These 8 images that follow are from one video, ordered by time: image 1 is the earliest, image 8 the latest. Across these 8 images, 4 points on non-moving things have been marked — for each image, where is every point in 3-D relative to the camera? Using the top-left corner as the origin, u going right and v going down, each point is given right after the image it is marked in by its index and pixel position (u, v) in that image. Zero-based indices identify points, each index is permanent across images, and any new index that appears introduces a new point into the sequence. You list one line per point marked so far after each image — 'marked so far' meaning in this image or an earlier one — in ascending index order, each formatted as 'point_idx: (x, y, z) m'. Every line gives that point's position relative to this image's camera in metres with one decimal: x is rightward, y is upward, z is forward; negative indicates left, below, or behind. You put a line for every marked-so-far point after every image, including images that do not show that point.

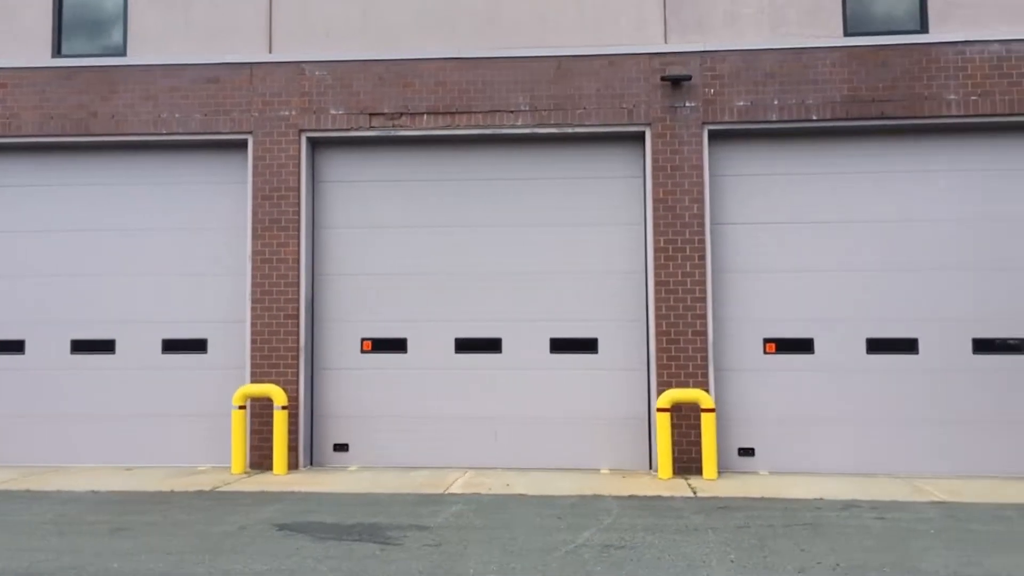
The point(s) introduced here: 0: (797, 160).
0: (+4.6, +2.1, +12.0) m
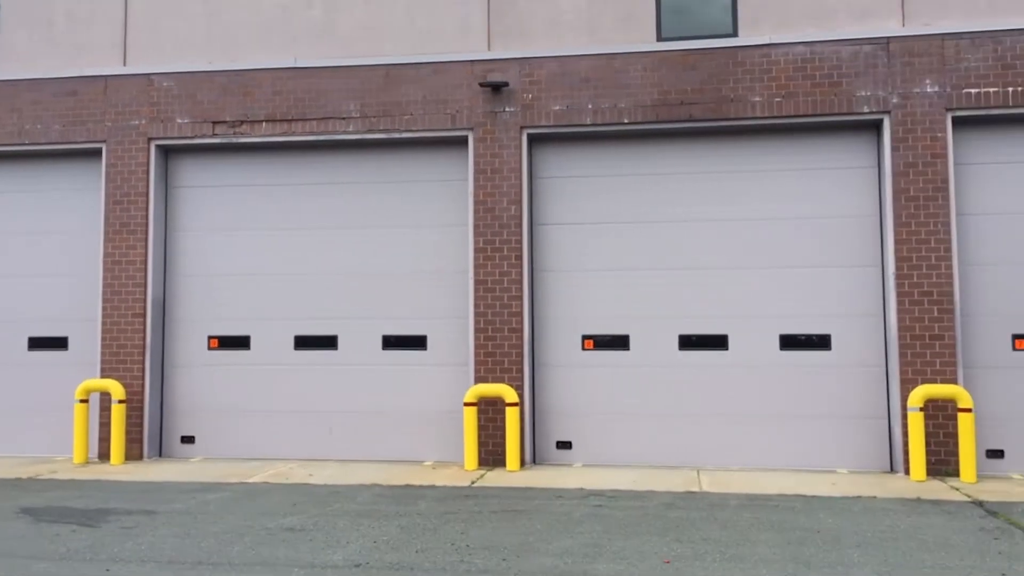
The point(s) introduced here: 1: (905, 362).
0: (+1.7, +2.1, +12.3) m
1: (+5.8, -1.1, +10.9) m
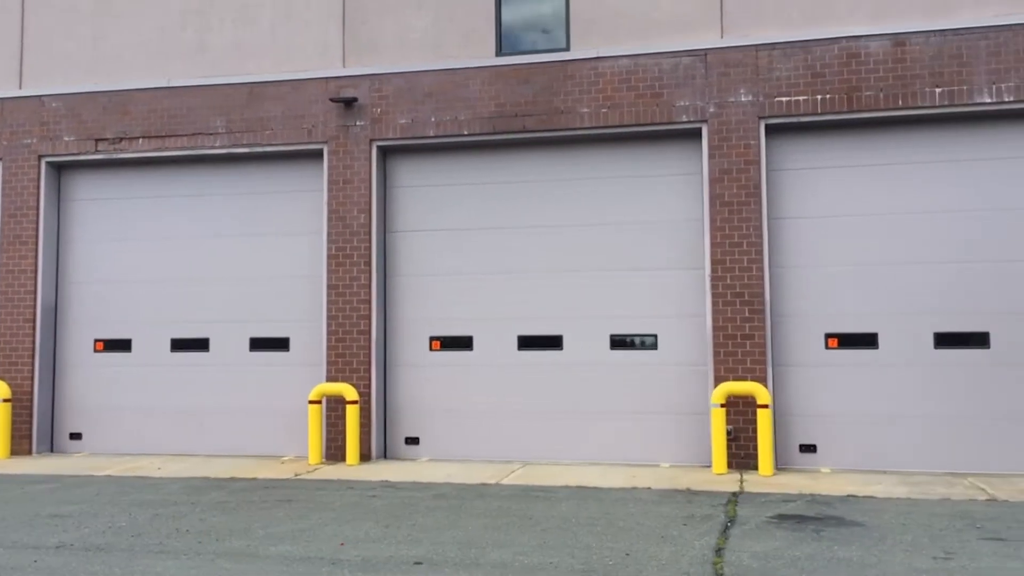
0: (-0.9, +2.1, +12.9) m
1: (+3.2, -1.1, +11.4) m
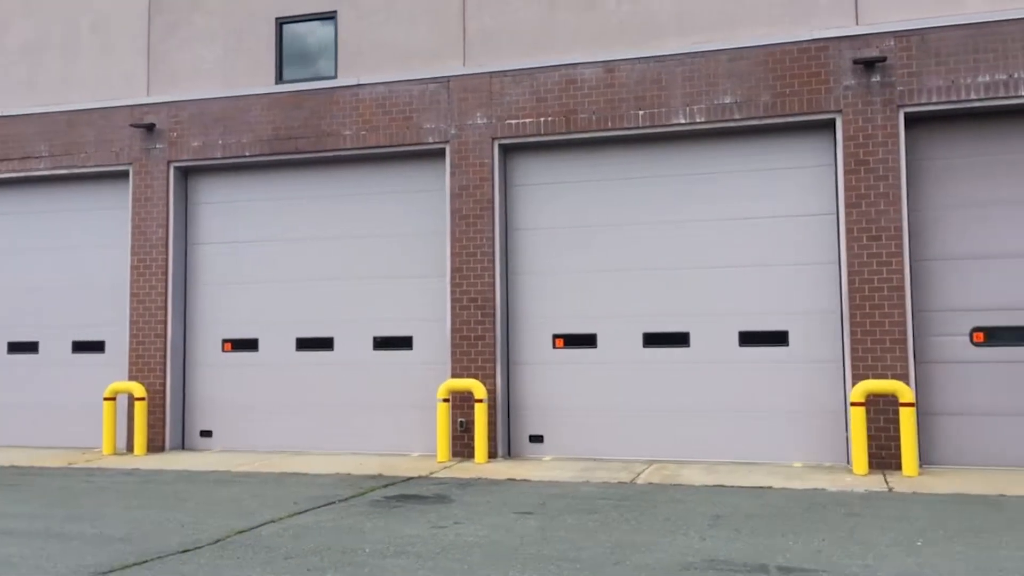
0: (-5.0, +1.9, +14.2) m
1: (-1.0, -1.2, +12.6) m
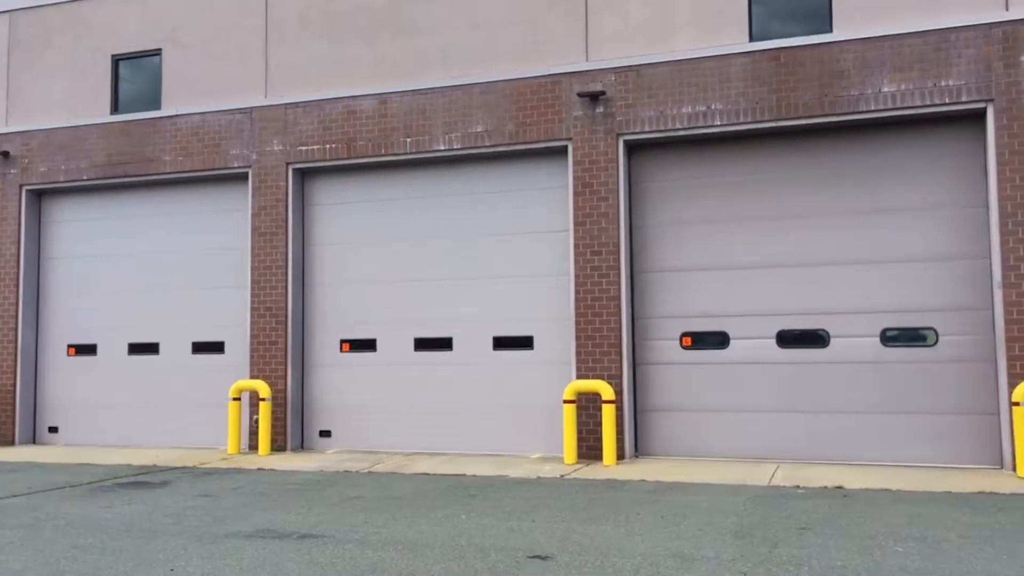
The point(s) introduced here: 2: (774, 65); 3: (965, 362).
0: (-9.0, +1.7, +15.8) m
1: (-4.9, -1.4, +14.0) m
2: (+4.1, +3.5, +11.7) m
3: (+6.7, -1.1, +11.0) m
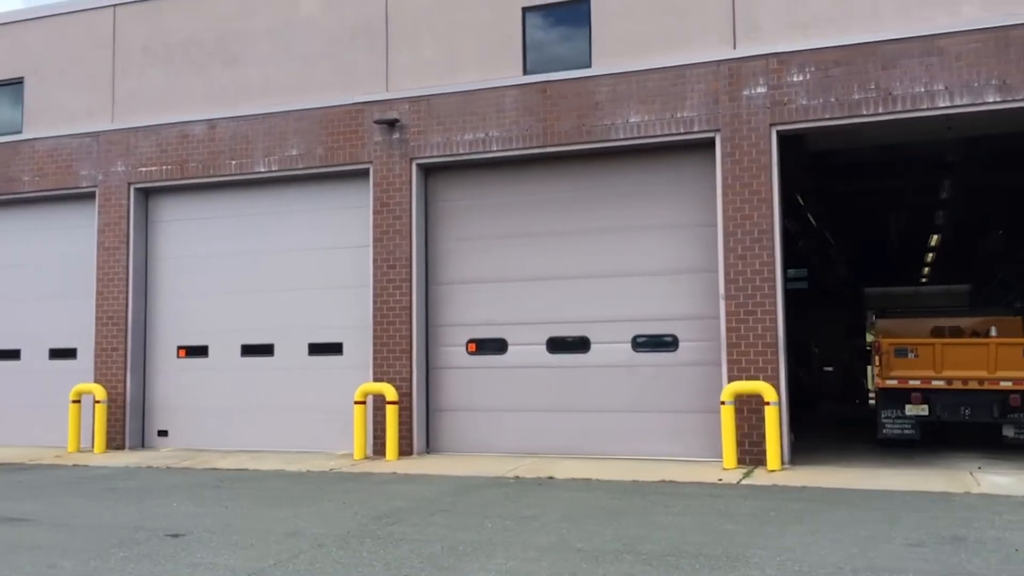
0: (-12.6, +1.5, +17.0) m
1: (-8.5, -1.7, +15.2) m
2: (+0.5, +3.3, +12.9) m
3: (+3.1, -1.3, +12.2) m
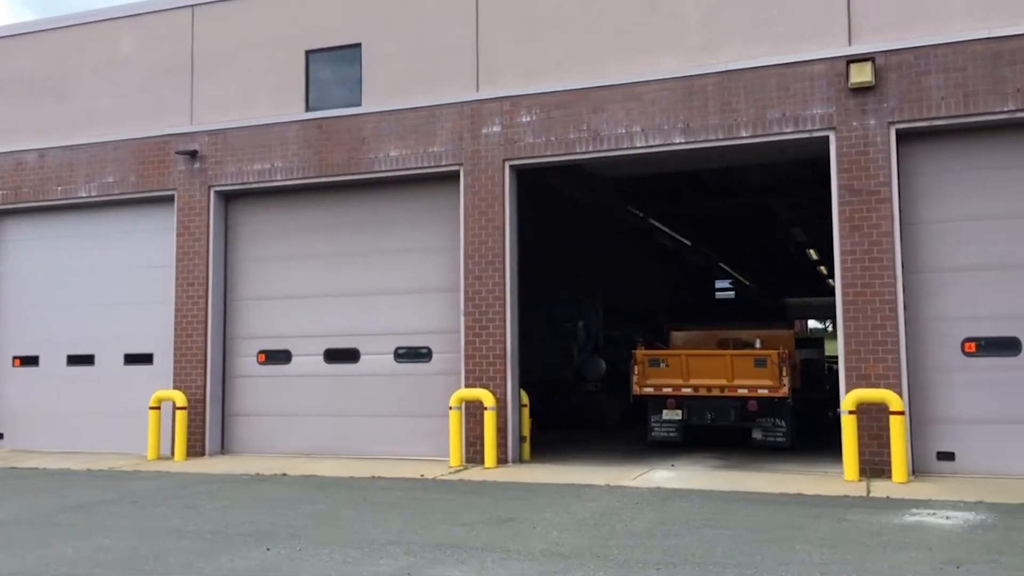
0: (-16.9, +1.1, +18.3) m
1: (-12.8, -2.0, +16.5) m
2: (-3.7, +3.0, +14.3) m
3: (-1.2, -1.6, +13.6) m
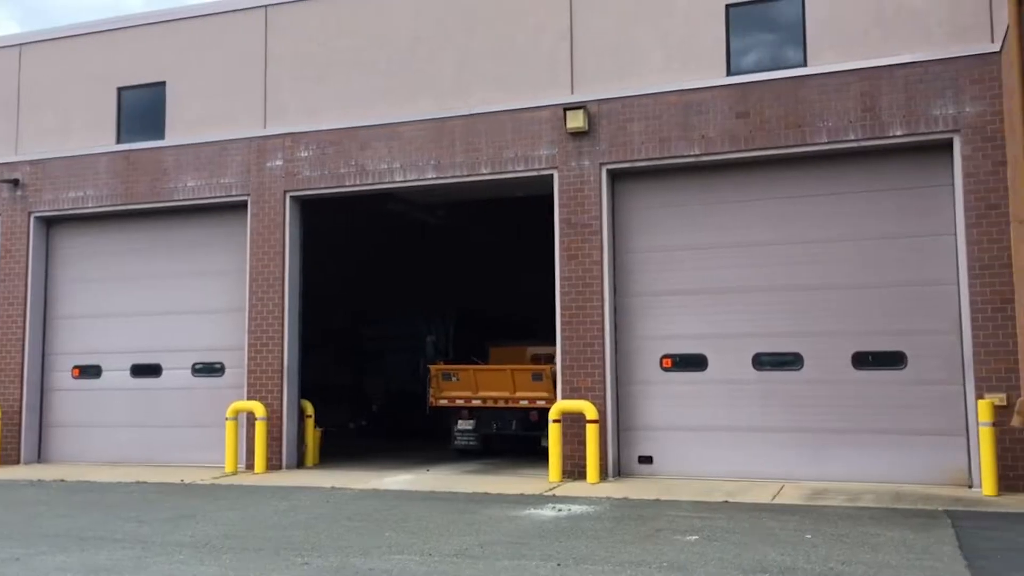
0: (-21.3, +0.7, +19.0) m
1: (-17.2, -2.4, +17.3) m
2: (-8.1, +2.6, +15.5) m
3: (-5.5, -2.0, +14.8) m
